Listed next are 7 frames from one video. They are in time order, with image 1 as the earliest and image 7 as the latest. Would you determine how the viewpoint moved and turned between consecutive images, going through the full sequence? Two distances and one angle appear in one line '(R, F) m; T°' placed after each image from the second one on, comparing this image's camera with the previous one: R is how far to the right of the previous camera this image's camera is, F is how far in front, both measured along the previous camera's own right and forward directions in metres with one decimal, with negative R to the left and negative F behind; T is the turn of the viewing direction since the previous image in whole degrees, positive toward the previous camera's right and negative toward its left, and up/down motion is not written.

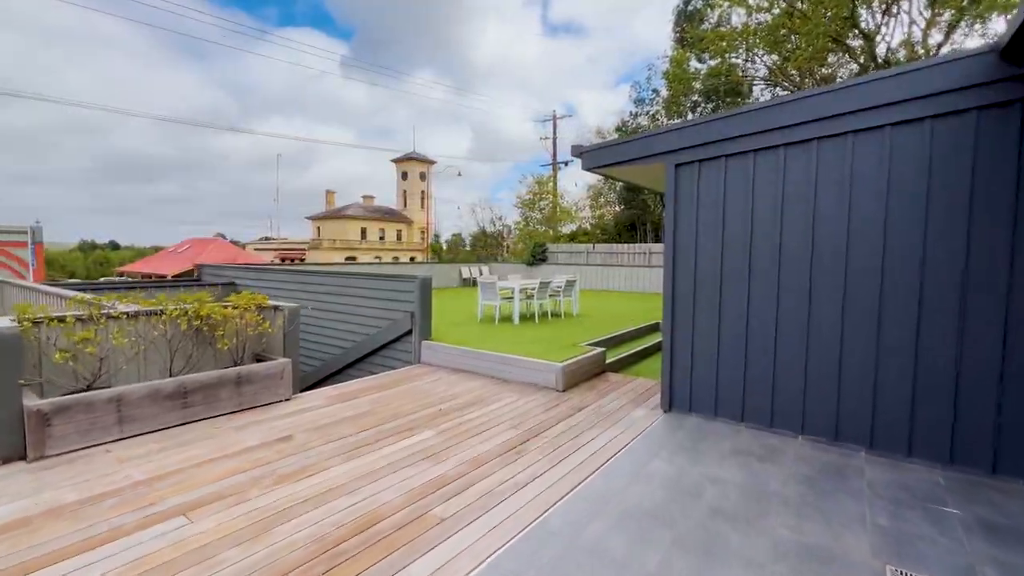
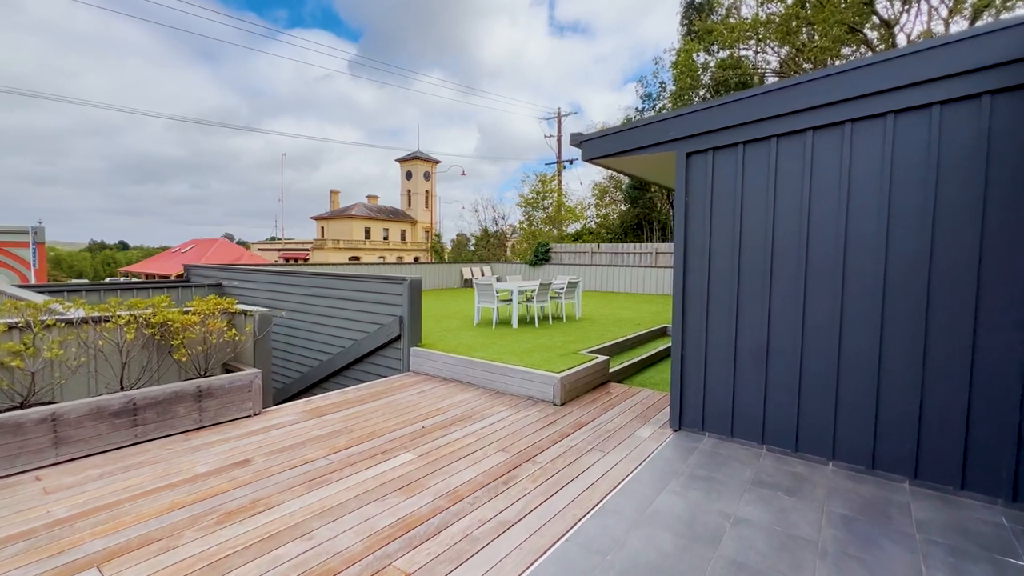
(+0.1, +0.4) m; -1°
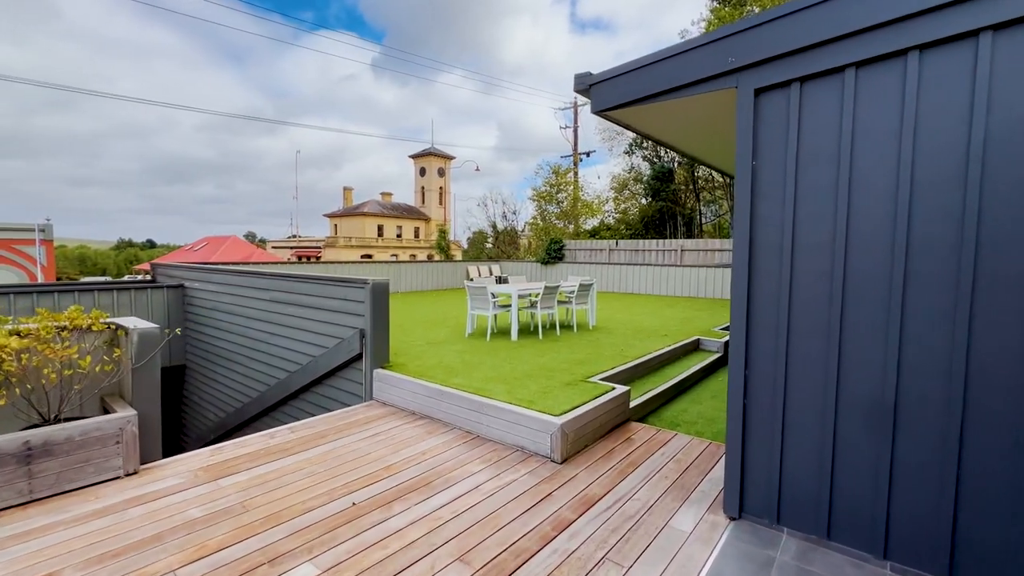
(+0.2, +1.1) m; -2°
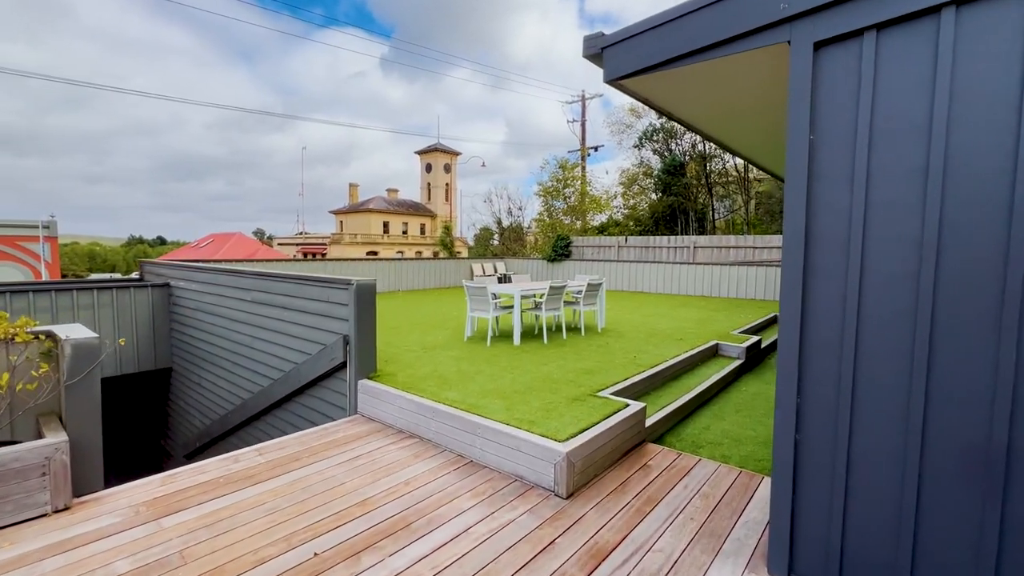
(+0.1, +0.4) m; -1°
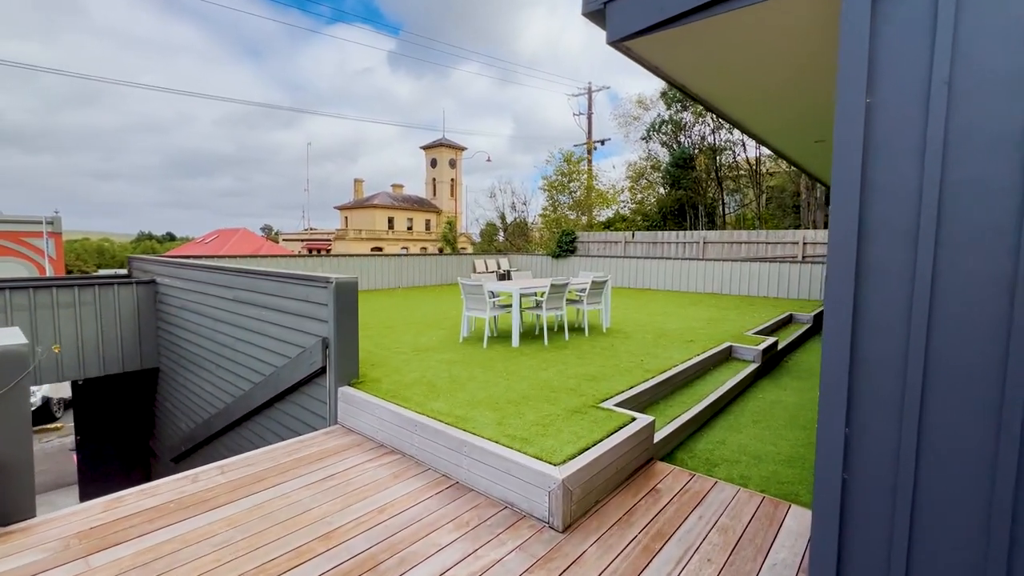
(+0.1, +0.3) m; -1°
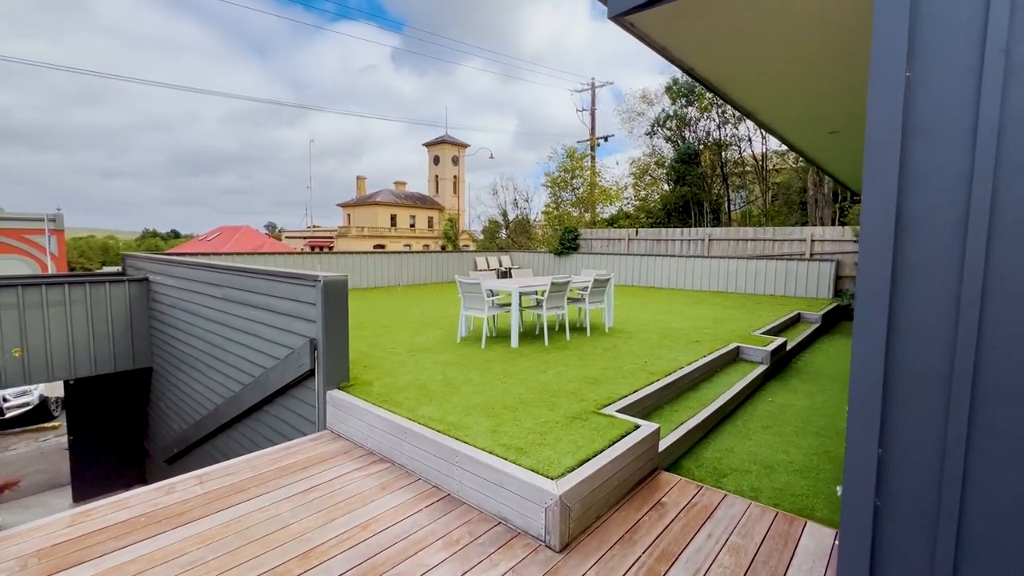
(0.0, +0.2) m; 0°
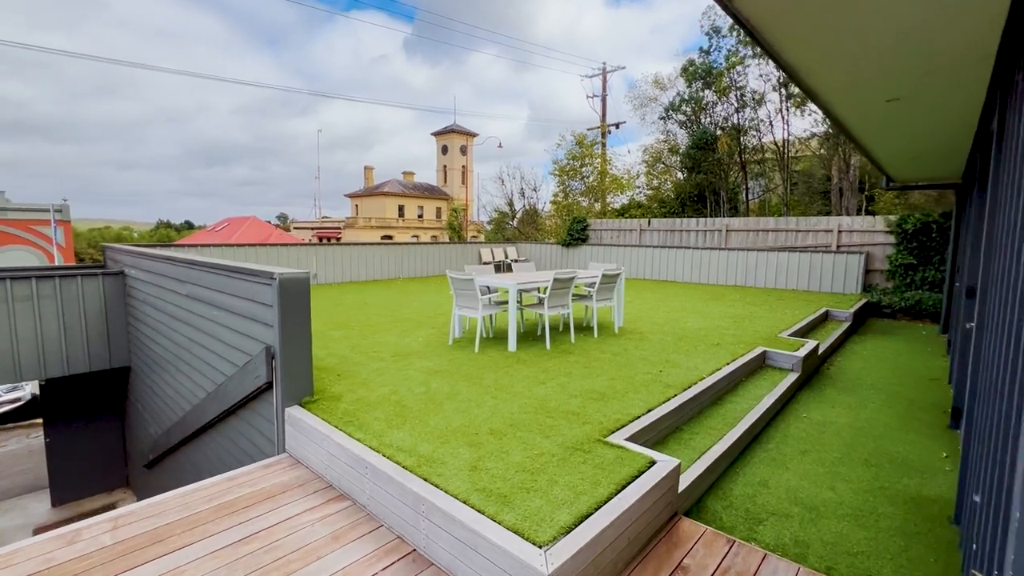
(+0.1, +0.5) m; -1°
